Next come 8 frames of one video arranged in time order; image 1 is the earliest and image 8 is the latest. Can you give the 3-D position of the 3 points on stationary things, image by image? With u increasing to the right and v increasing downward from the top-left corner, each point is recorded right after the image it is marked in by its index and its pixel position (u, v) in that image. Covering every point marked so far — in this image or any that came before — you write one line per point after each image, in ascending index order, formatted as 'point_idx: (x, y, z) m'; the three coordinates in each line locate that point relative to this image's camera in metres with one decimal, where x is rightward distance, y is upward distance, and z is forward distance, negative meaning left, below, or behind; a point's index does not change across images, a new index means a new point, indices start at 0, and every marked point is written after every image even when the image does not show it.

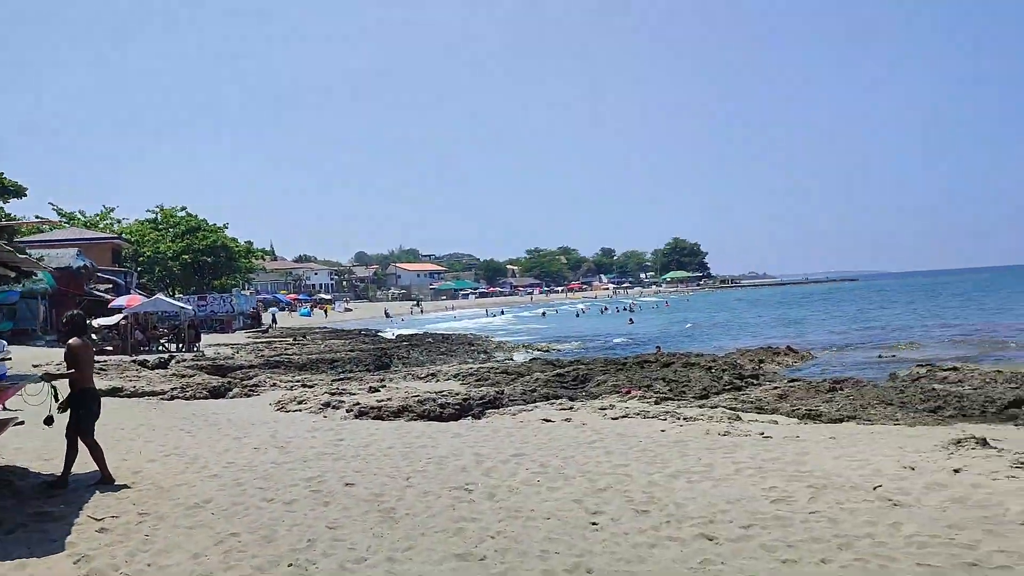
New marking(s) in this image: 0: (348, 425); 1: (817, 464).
0: (-2.5, -2.1, +13.3) m
1: (+3.1, -1.8, +8.8) m
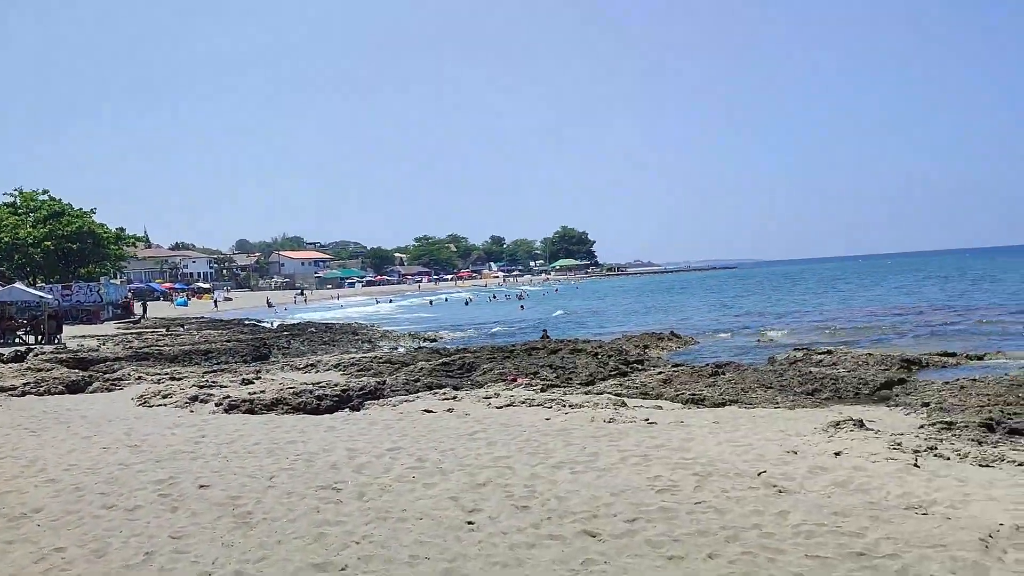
0: (-4.2, -1.9, +12.4) m
1: (+1.9, -1.6, +8.6) m
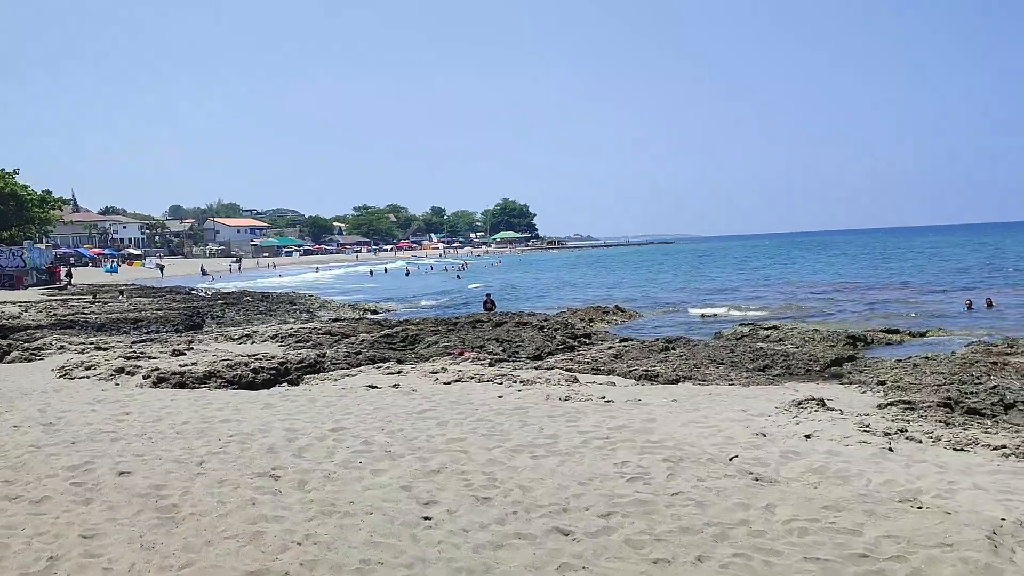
0: (-4.9, -1.4, +11.5) m
1: (+1.4, -1.3, +8.1) m
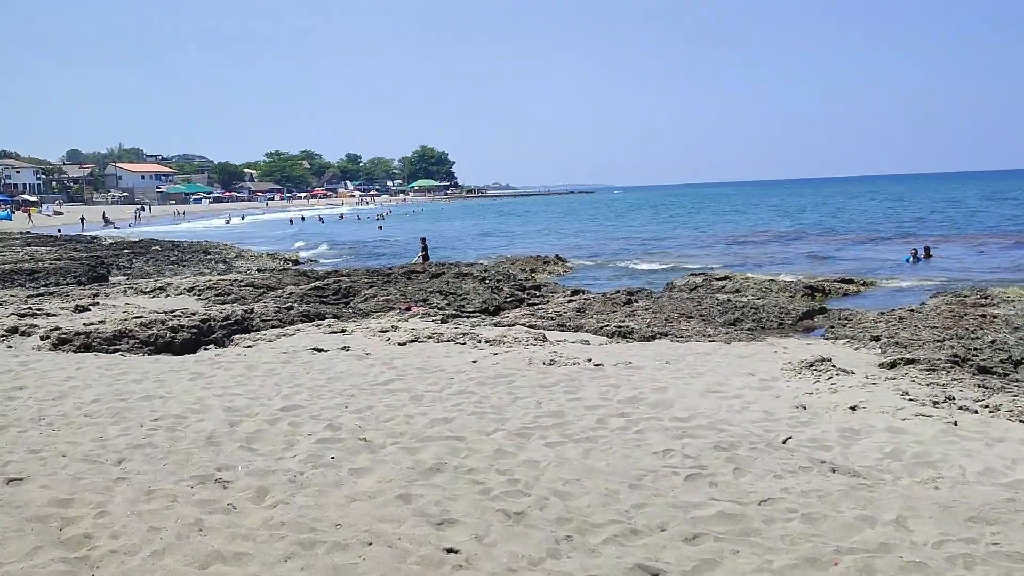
0: (-5.2, -0.8, +9.7) m
1: (+1.4, -0.9, +6.9) m
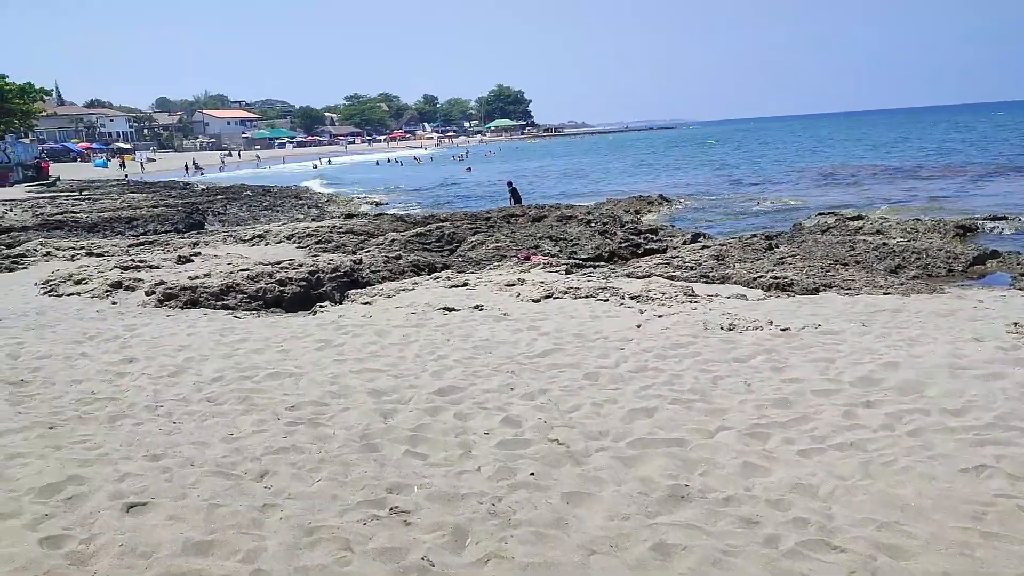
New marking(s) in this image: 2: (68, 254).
0: (-3.7, -0.4, +8.8) m
1: (+2.7, -0.6, +5.4) m
2: (-8.6, +0.7, +17.0) m
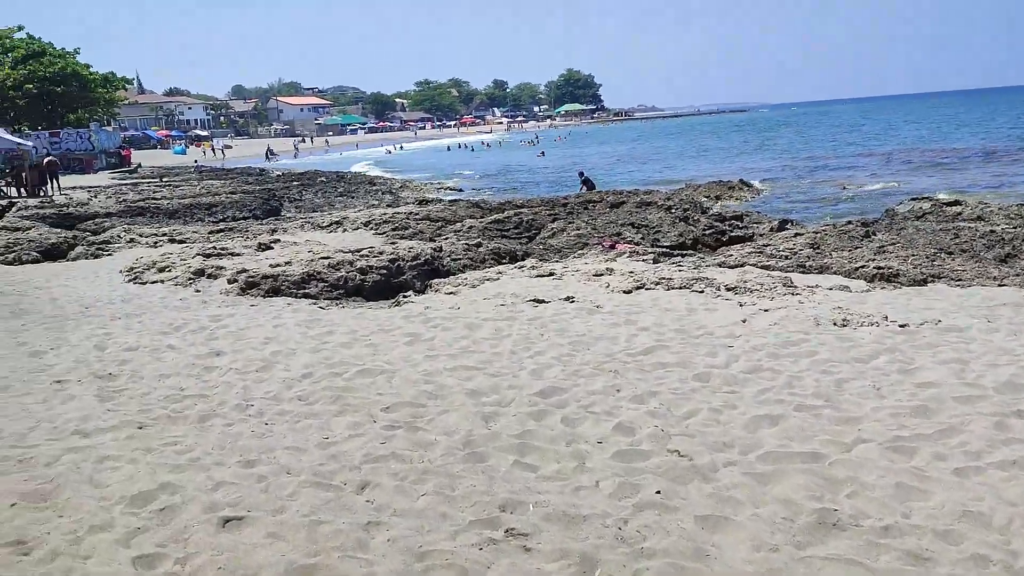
0: (-2.8, -0.3, +8.6) m
1: (+3.3, -0.6, +4.8) m
2: (-7.1, +0.9, +17.2) m
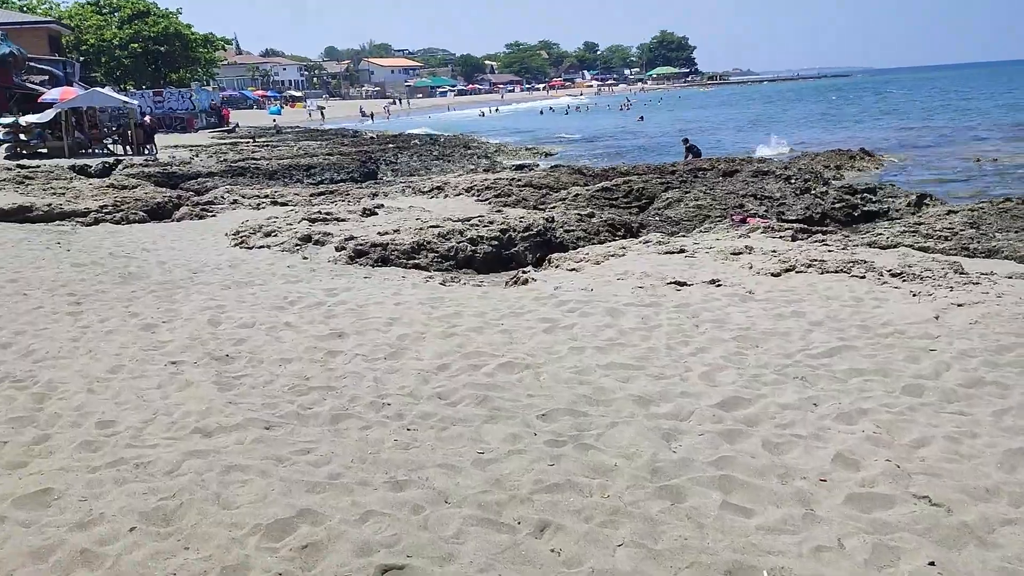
0: (-1.5, 0.0, +8.1) m
1: (+4.2, -0.7, +3.7) m
2: (-4.9, +1.6, +16.9) m
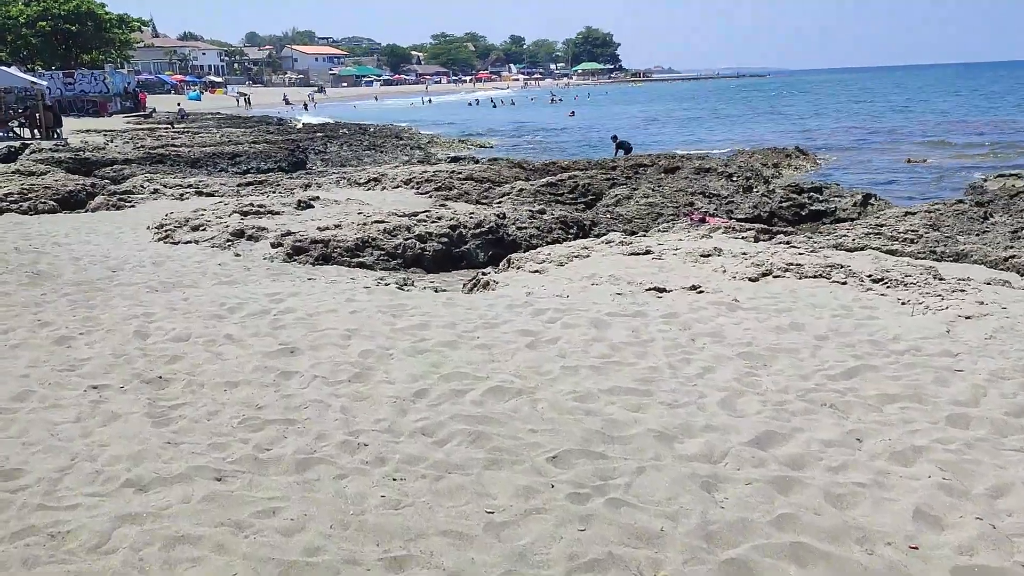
0: (-1.8, -0.1, +7.2) m
1: (+4.2, -0.8, +3.3) m
2: (-6.0, +1.7, +15.7) m
